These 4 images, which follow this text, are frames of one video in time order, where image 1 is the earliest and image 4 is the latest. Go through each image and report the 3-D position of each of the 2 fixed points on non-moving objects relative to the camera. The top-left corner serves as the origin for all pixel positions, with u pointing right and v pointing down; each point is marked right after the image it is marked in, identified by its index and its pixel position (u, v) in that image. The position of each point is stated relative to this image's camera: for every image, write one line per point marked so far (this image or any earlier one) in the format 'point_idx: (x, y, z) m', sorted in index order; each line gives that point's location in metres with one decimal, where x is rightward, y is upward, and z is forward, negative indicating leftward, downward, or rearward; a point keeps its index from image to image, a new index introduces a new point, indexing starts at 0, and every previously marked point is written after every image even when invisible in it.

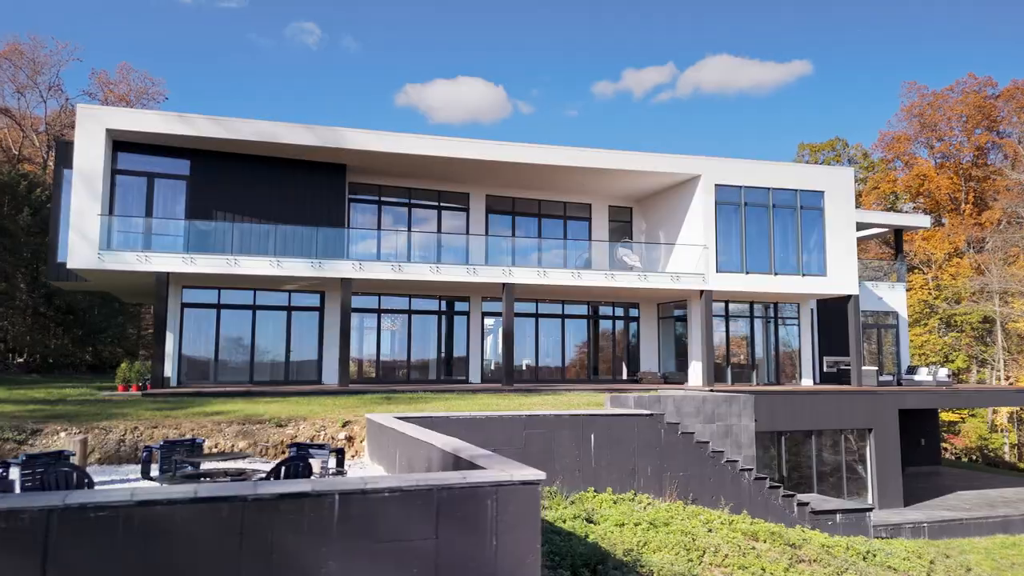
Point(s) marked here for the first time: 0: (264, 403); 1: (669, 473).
0: (-3.8, -1.8, +10.3) m
1: (+2.4, -2.9, +10.5) m
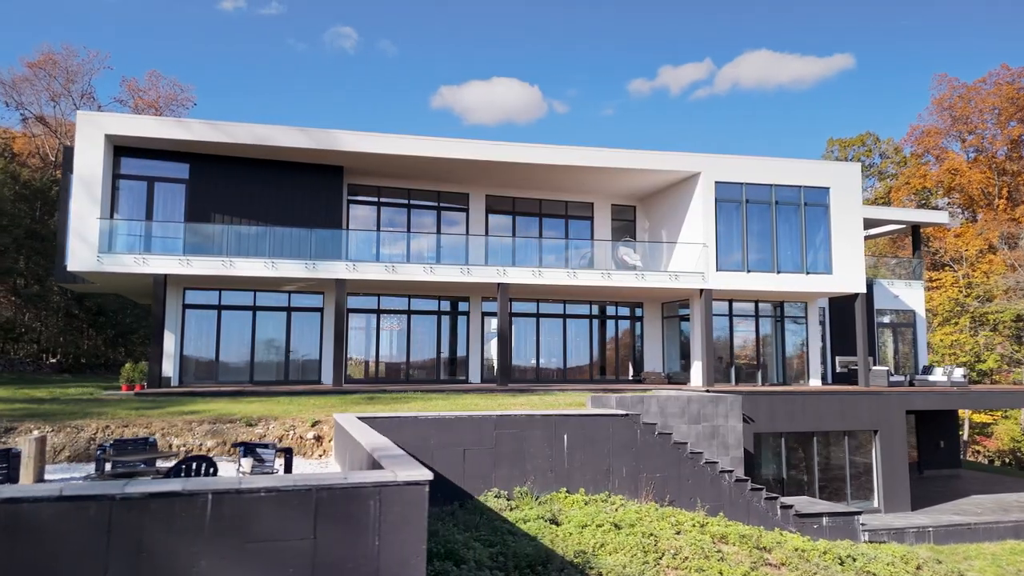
0: (-4.2, -1.8, +10.5) m
1: (+2.1, -2.9, +10.4) m
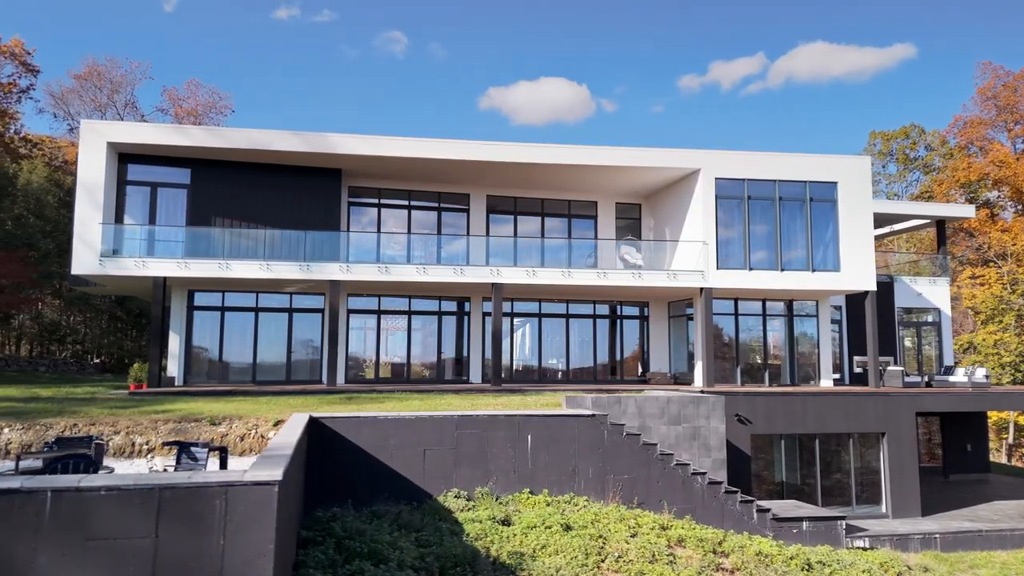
0: (-4.7, -1.8, +10.7) m
1: (+1.5, -2.9, +10.3) m
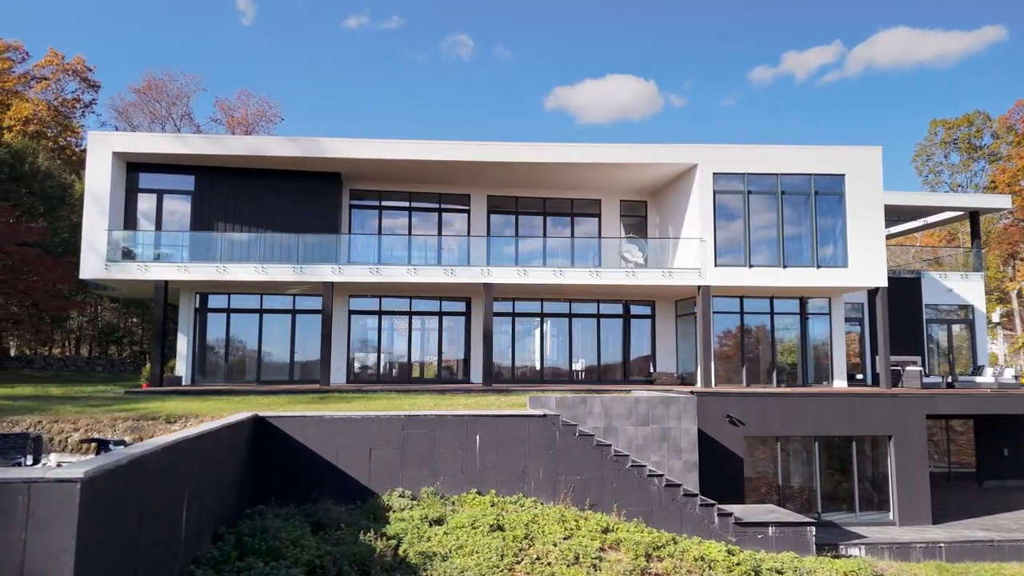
0: (-5.4, -1.9, +11.1) m
1: (+0.8, -2.8, +10.1) m
